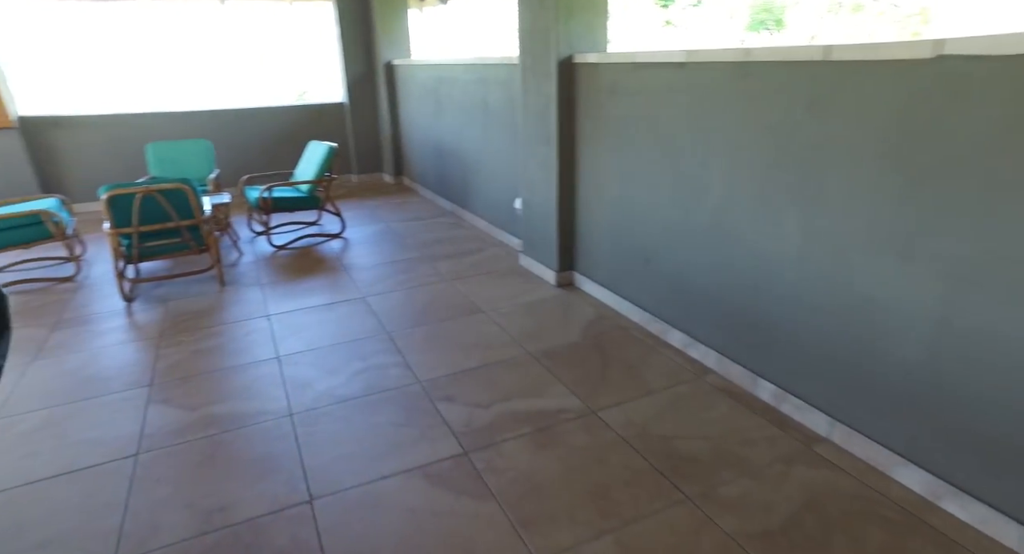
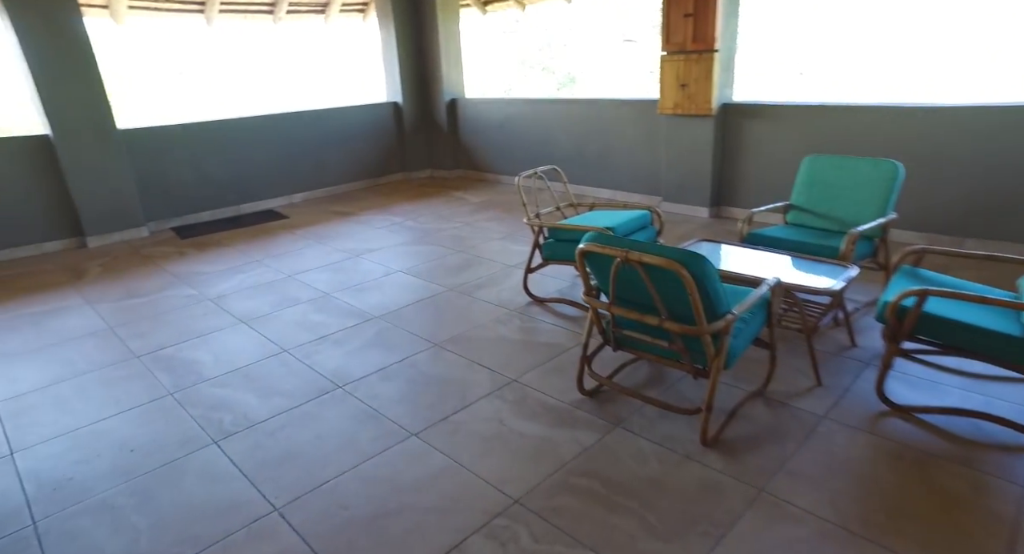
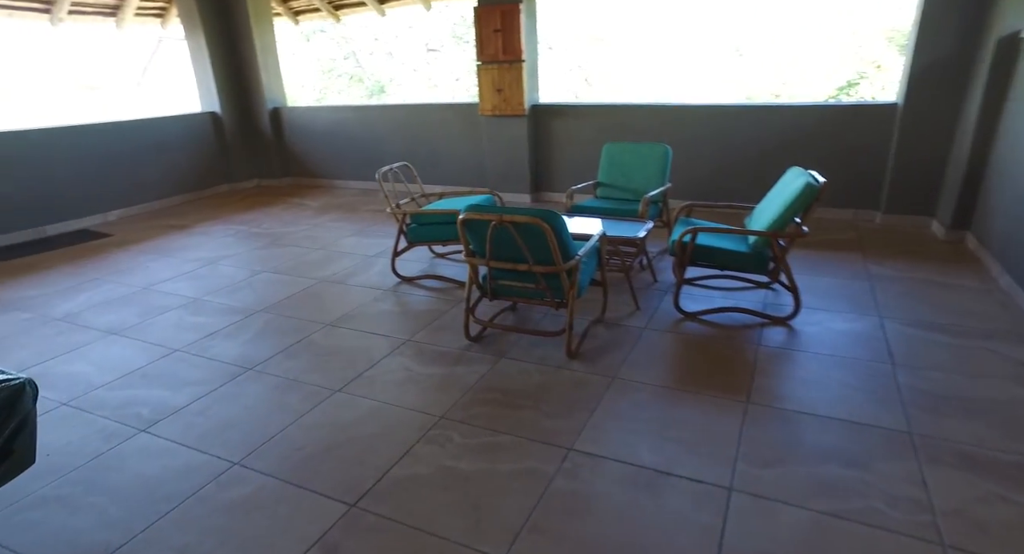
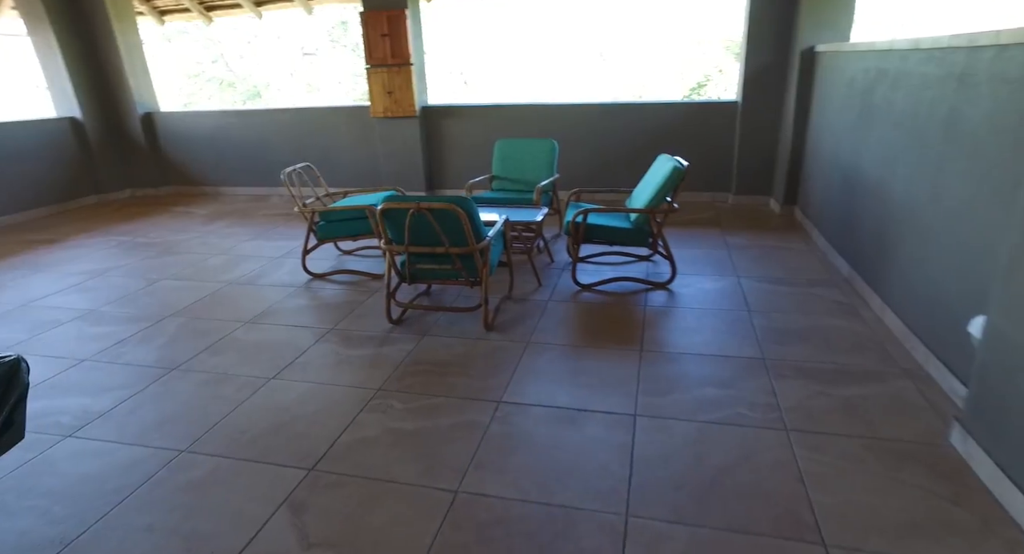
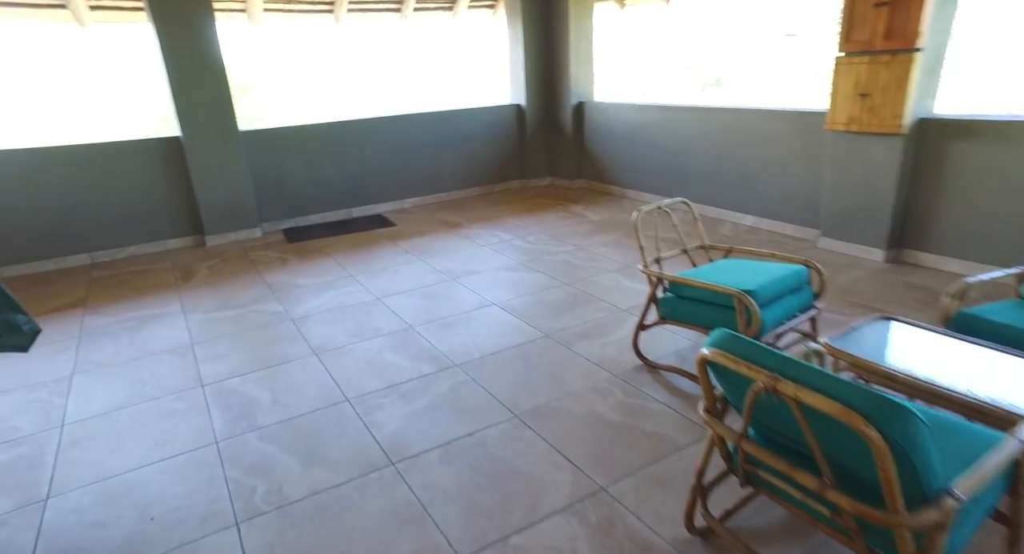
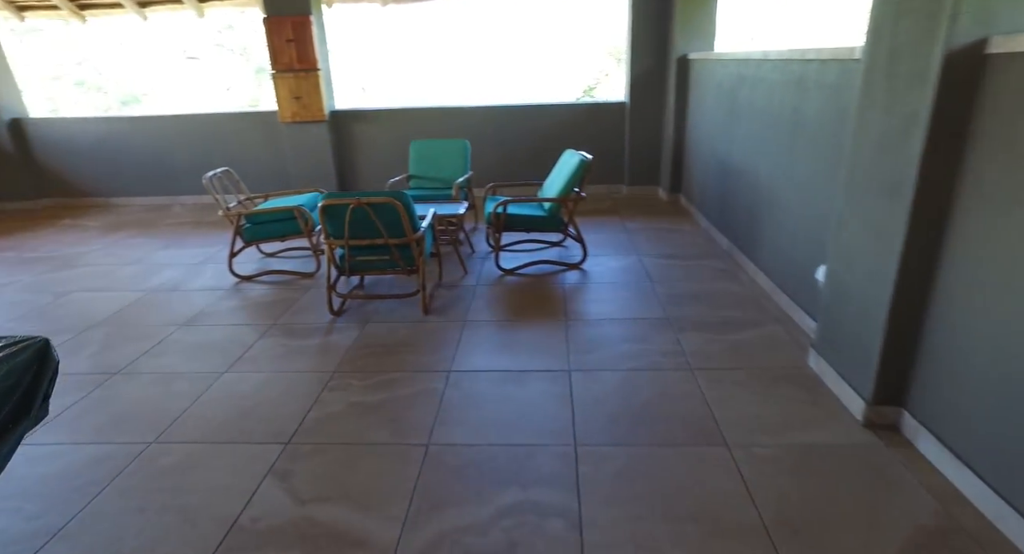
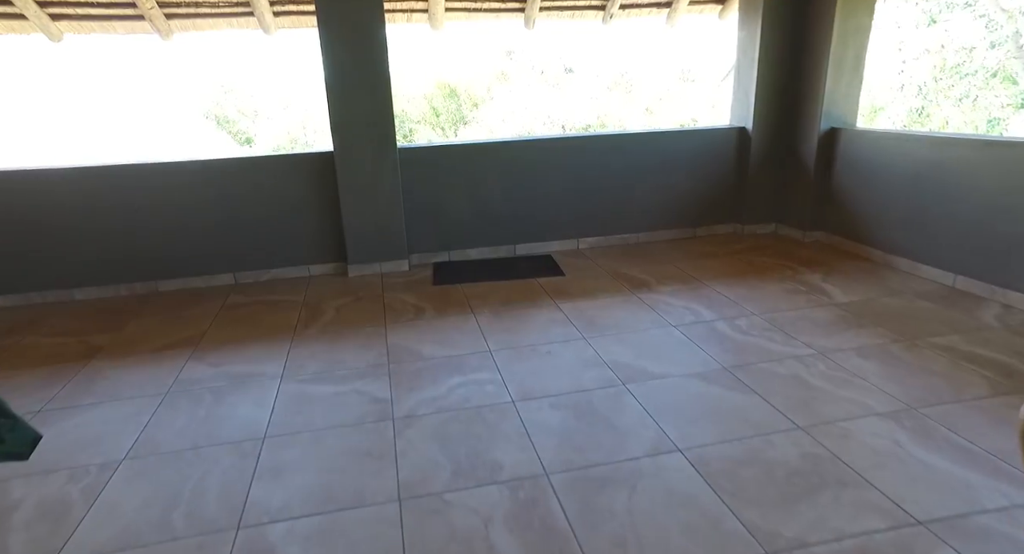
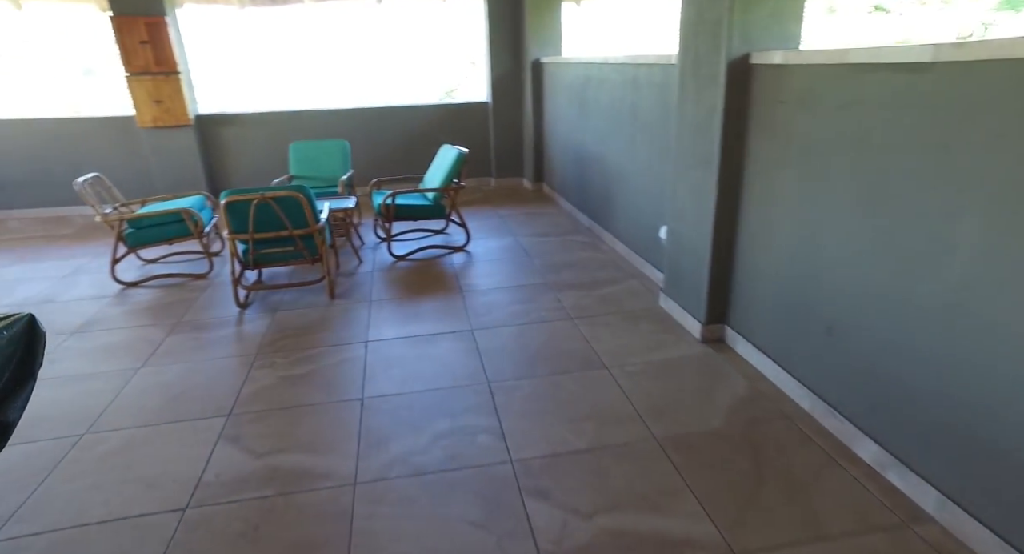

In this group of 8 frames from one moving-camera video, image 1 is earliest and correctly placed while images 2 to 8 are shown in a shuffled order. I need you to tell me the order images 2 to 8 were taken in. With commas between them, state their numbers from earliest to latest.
8, 6, 4, 3, 2, 5, 7
